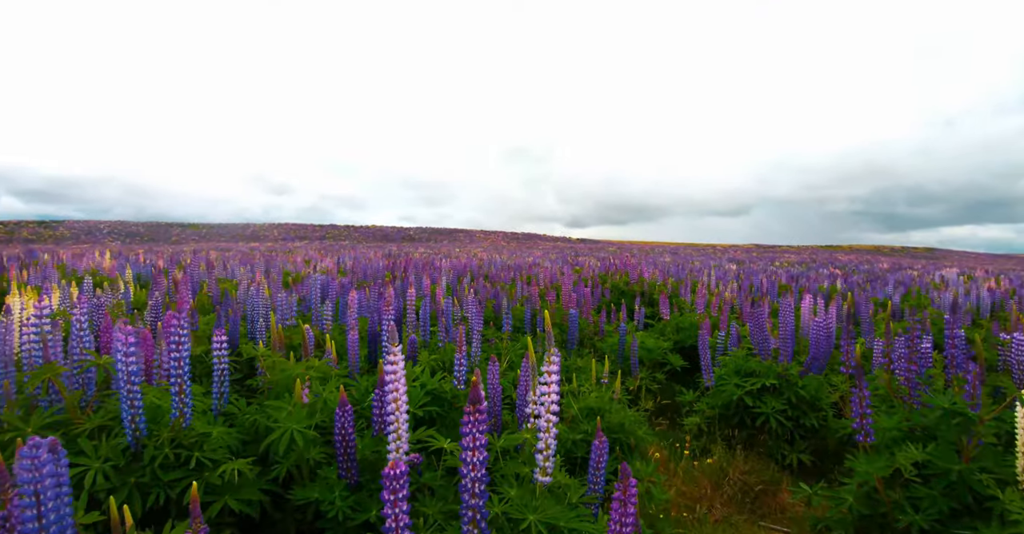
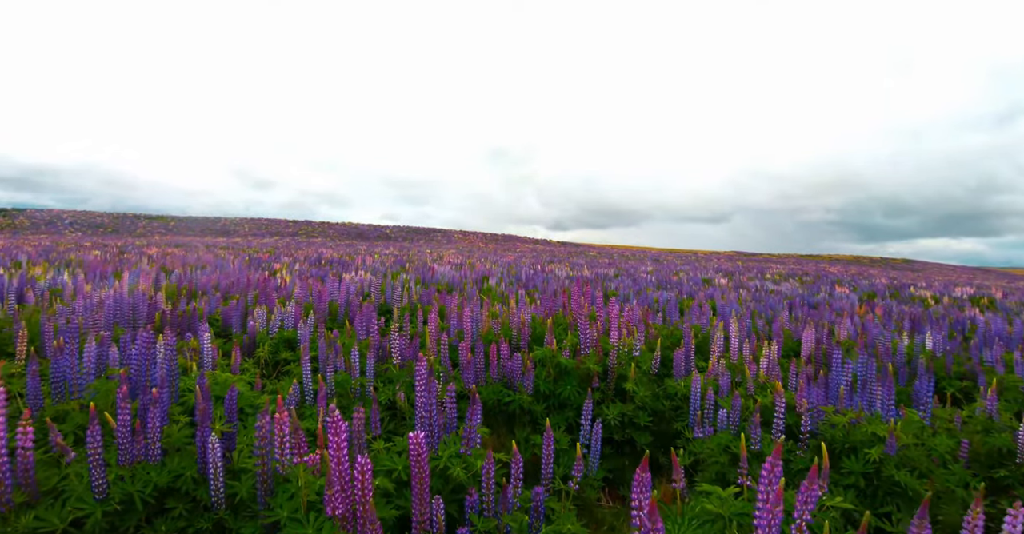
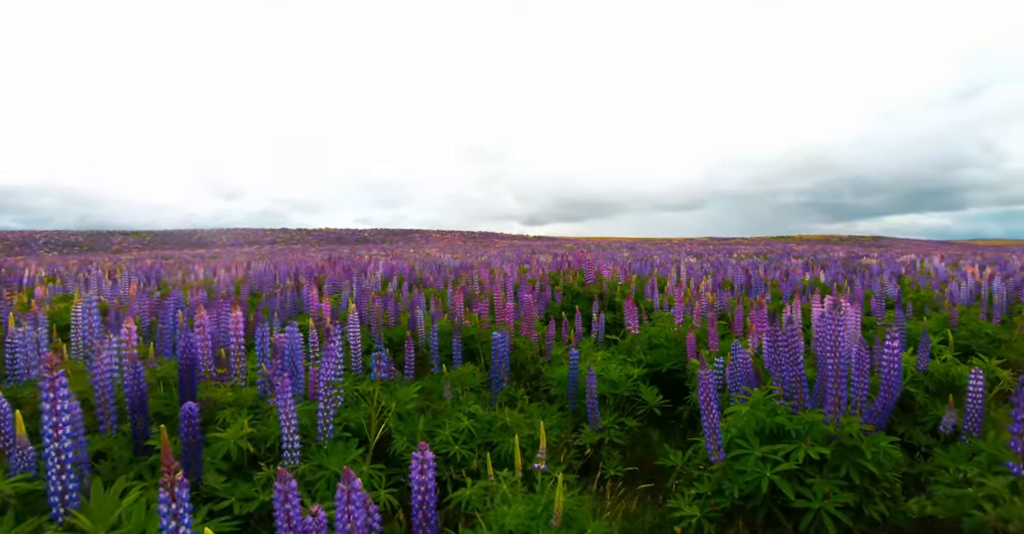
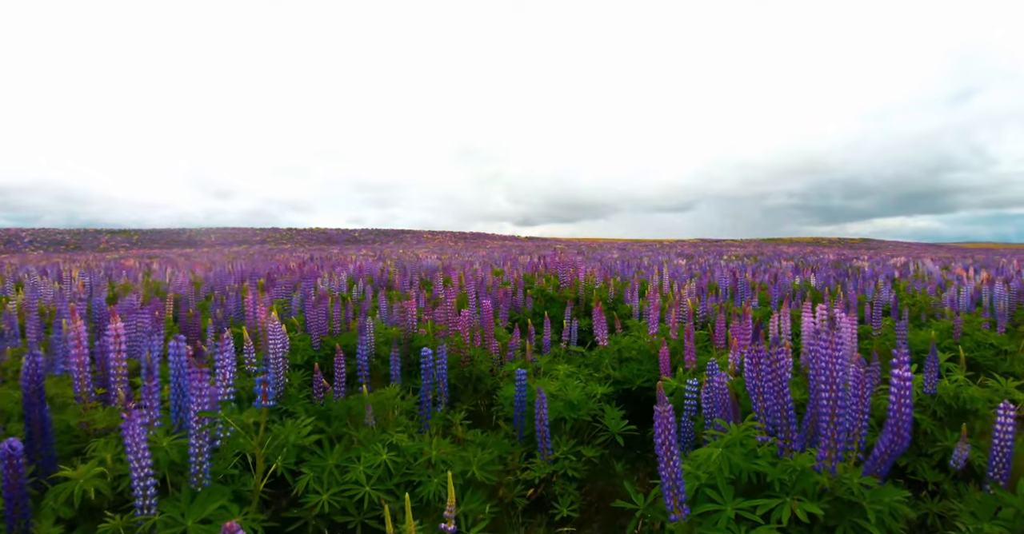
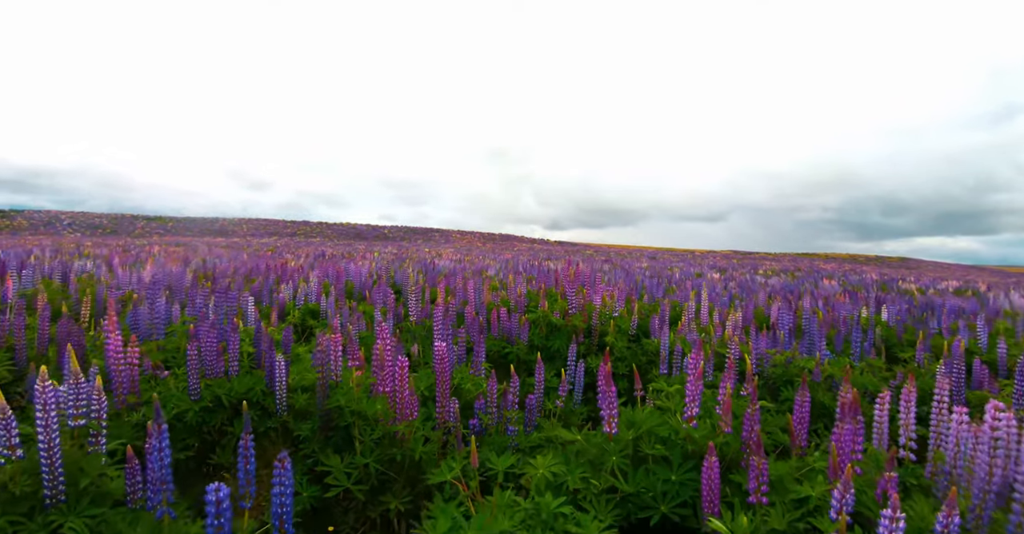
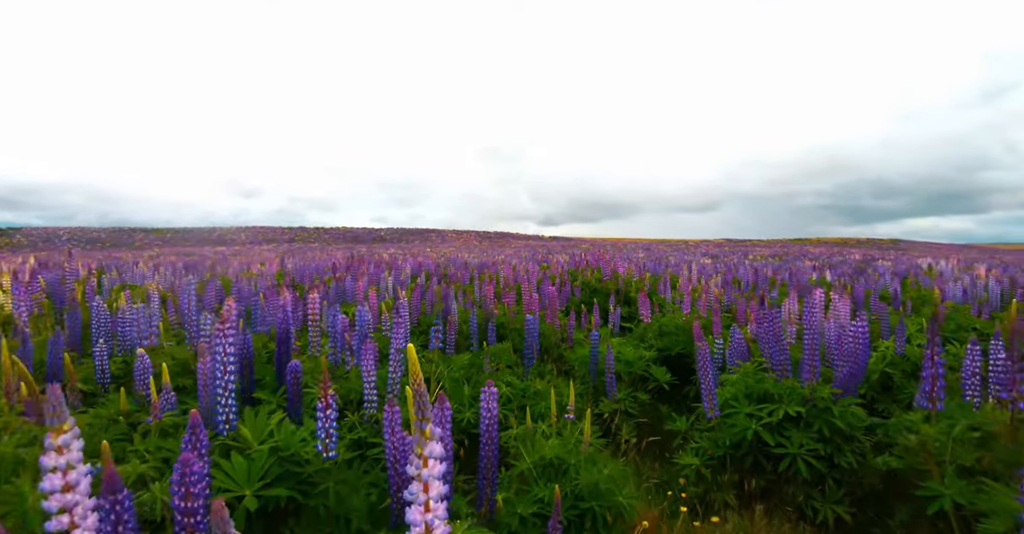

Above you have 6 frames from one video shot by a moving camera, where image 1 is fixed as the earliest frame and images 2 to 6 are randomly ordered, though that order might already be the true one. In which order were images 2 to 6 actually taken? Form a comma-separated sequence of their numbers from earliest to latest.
6, 3, 4, 5, 2
